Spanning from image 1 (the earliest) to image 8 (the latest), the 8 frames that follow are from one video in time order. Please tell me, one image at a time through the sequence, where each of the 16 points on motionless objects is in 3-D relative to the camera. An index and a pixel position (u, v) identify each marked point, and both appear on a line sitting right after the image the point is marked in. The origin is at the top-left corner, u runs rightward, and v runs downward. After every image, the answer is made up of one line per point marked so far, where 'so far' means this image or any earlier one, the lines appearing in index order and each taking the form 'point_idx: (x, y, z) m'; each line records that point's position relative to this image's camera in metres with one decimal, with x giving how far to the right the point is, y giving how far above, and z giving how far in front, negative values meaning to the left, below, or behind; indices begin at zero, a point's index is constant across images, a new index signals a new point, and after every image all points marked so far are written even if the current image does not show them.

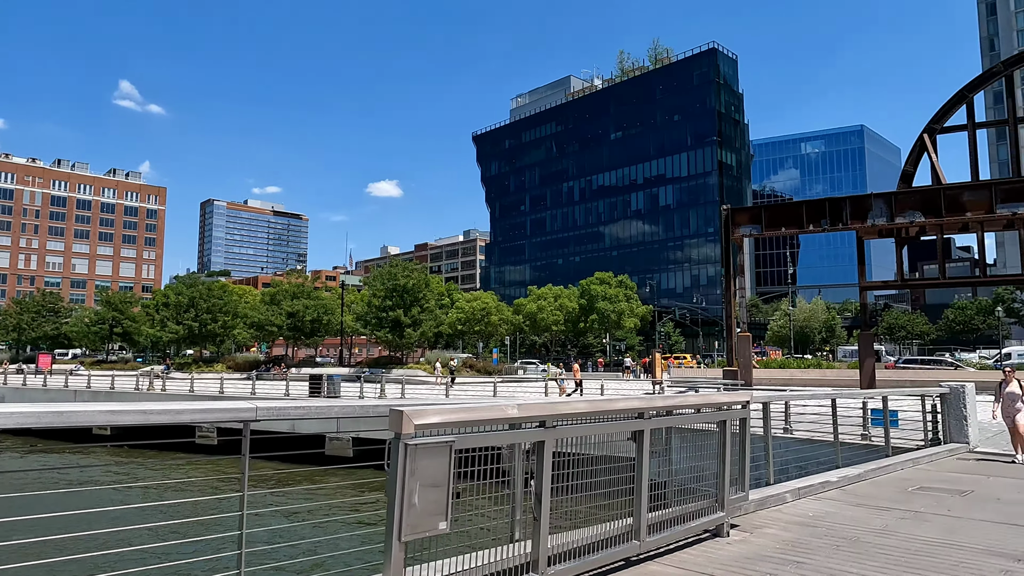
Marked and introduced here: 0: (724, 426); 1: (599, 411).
0: (+1.8, -1.2, +5.7) m
1: (+0.5, -0.8, +4.3) m
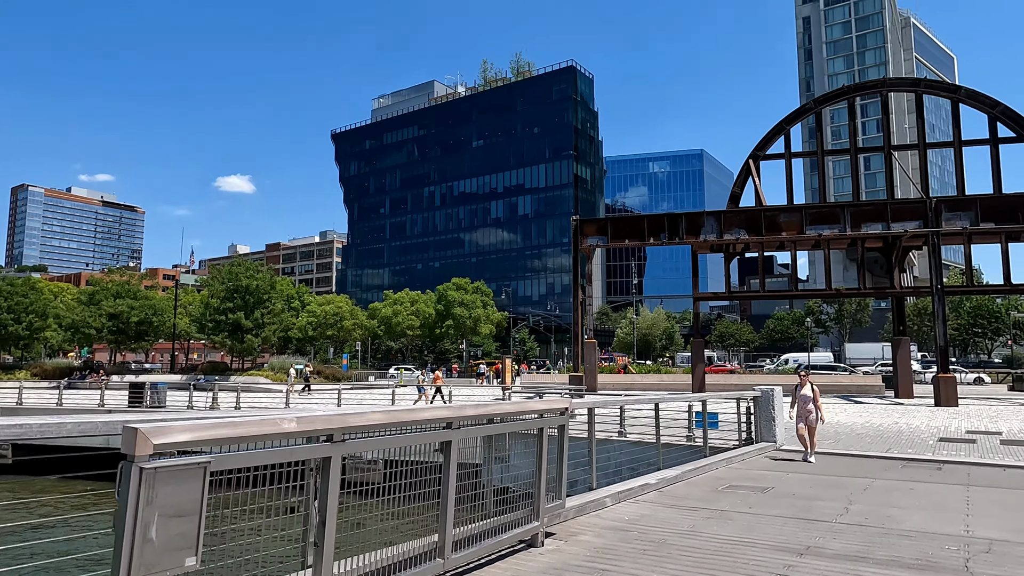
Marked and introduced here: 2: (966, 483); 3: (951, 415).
0: (+0.2, -1.2, +5.6) m
1: (-0.7, -0.8, +4.0) m
2: (+6.0, -2.6, +8.7) m
3: (+12.9, -3.8, +19.7) m
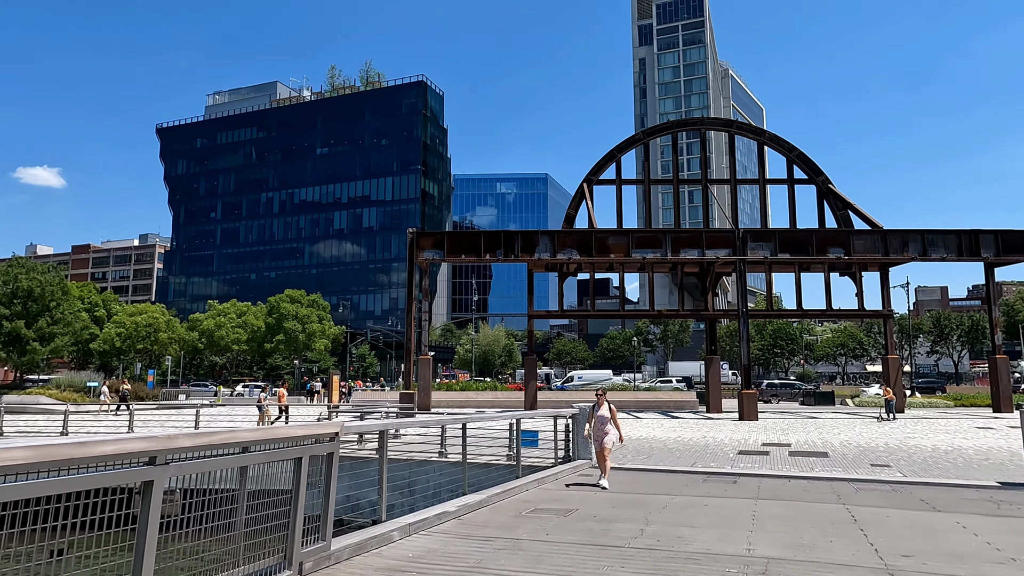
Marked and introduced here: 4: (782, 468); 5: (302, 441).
0: (-1.5, -1.2, +4.7) m
1: (-2.0, -0.8, +3.0) m
2: (+3.3, -2.8, +9.1) m
3: (+7.6, -4.5, +21.3) m
4: (+5.3, -3.5, +12.8) m
5: (-1.6, -1.1, +4.9) m
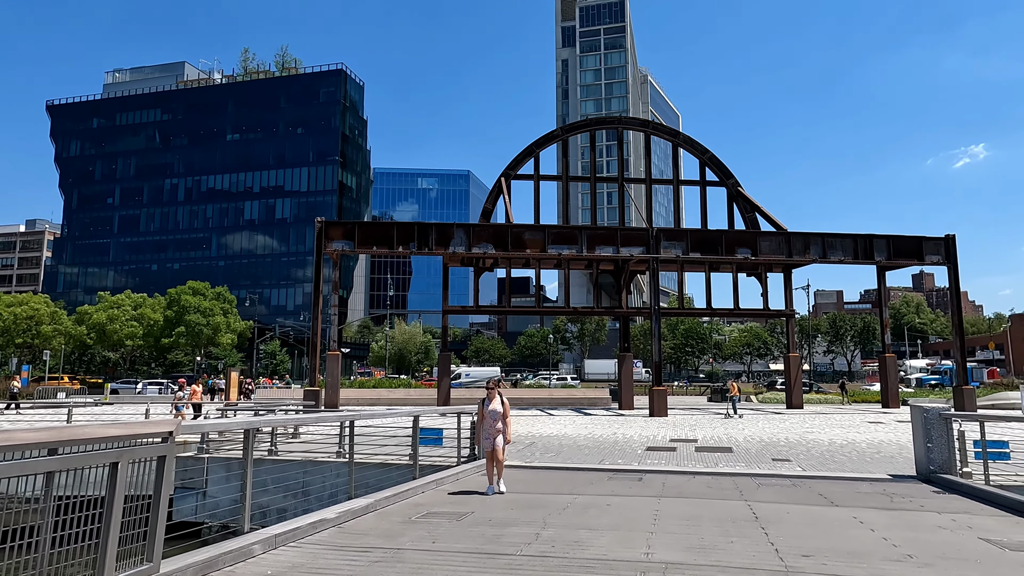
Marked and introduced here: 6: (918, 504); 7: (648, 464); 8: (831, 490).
0: (-2.3, -1.1, +3.9) m
1: (-2.6, -0.6, +2.1) m
2: (+2.0, -2.7, +8.8) m
3: (+4.7, -4.4, +21.4) m
4: (+3.4, -3.4, +12.7) m
5: (-2.4, -0.9, +4.1) m
6: (+5.0, -2.7, +8.2) m
7: (+2.6, -3.4, +12.7) m
8: (+4.5, -2.8, +9.3) m
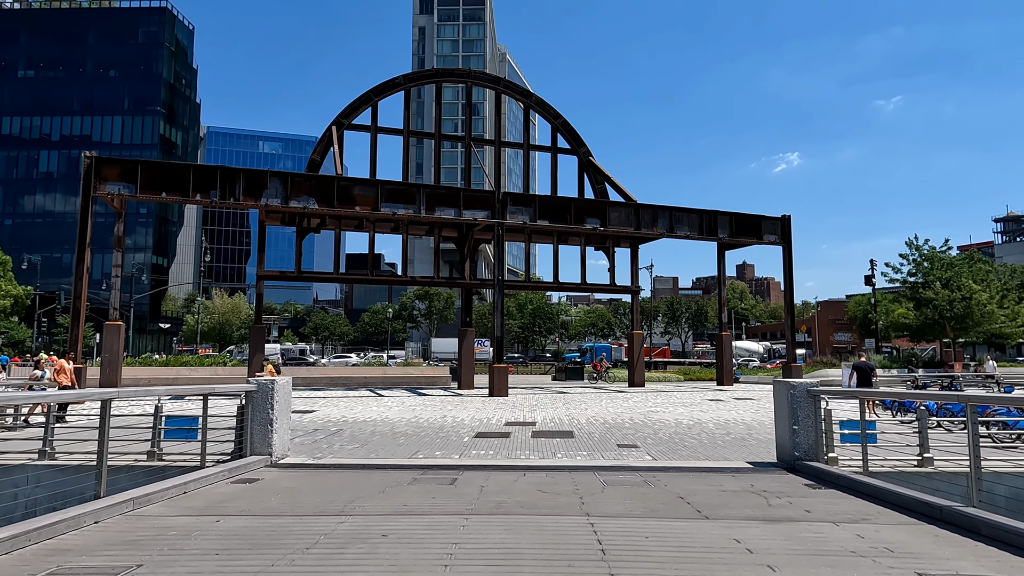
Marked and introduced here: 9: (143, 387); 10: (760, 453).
0: (-3.5, -0.4, +0.5) m
1: (-3.3, 0.0, -1.3) m
2: (-0.4, -2.0, +6.2) m
3: (-0.5, -3.4, +19.2) m
4: (+0.2, -2.6, +10.4) m
5: (-3.5, -0.3, +0.6) m
6: (+2.7, -2.1, +6.2) m
7: (-0.6, -2.6, +10.2) m
8: (+2.0, -2.2, +7.2) m
9: (-4.1, -1.0, +7.3) m
10: (+4.0, -2.7, +10.7) m
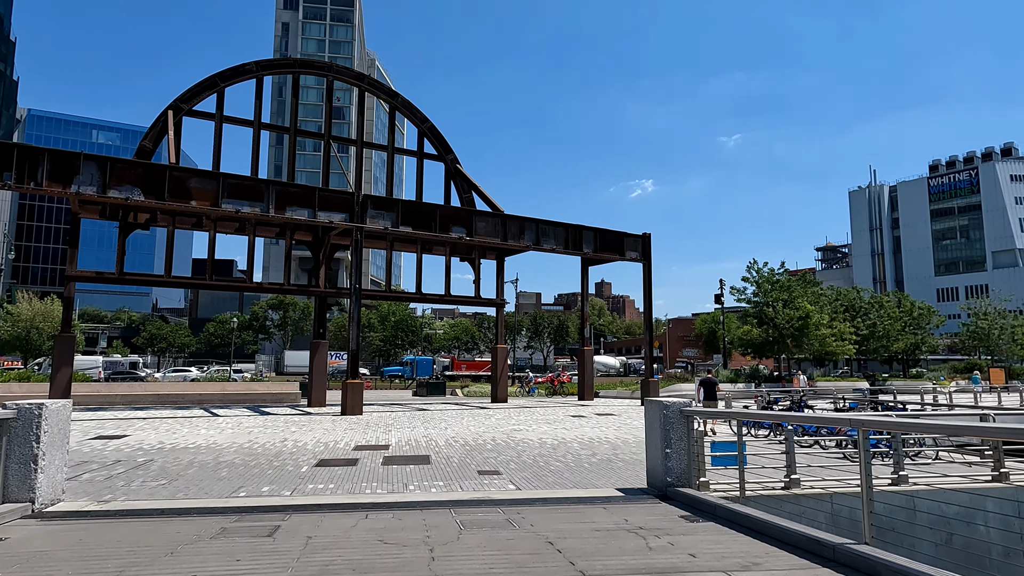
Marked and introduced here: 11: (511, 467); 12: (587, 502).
0: (-3.4, -0.2, -1.4) m
1: (-3.0, +0.2, -3.2) m
2: (-1.6, -2.0, +4.8) m
3: (-4.3, -3.6, +17.4) m
4: (-1.9, -2.7, +8.9) m
5: (-3.5, -0.1, -1.3) m
6: (+1.4, -2.2, +5.4) m
7: (-2.6, -2.6, +8.6) m
8: (+0.5, -2.3, +6.2) m
9: (-5.5, -1.0, +5.1) m
10: (+1.8, -2.9, +10.1) m
11: (0.0, -2.9, +10.8) m
12: (+0.9, -2.5, +7.9) m
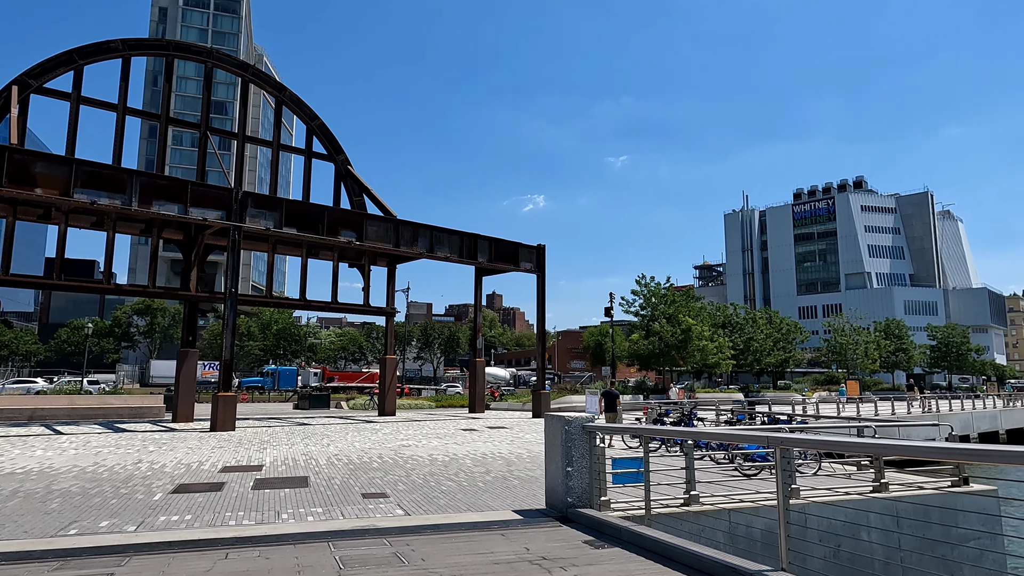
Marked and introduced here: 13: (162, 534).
0: (-3.0, -0.1, -2.6) m
1: (-2.2, +0.4, -4.3) m
2: (-2.3, -2.0, +3.7) m
3: (-7.1, -3.7, +15.7) m
4: (-3.3, -2.7, +7.8) m
5: (-3.1, +0.1, -2.6) m
6: (+0.6, -2.2, +4.9) m
7: (-3.9, -2.6, +7.4) m
8: (-0.5, -2.3, +5.5) m
9: (-6.1, -0.8, +3.5) m
10: (+0.2, -3.0, +9.5) m
11: (-1.7, -3.0, +9.9) m
12: (-0.3, -2.6, +7.2) m
13: (-3.6, -2.5, +6.8) m
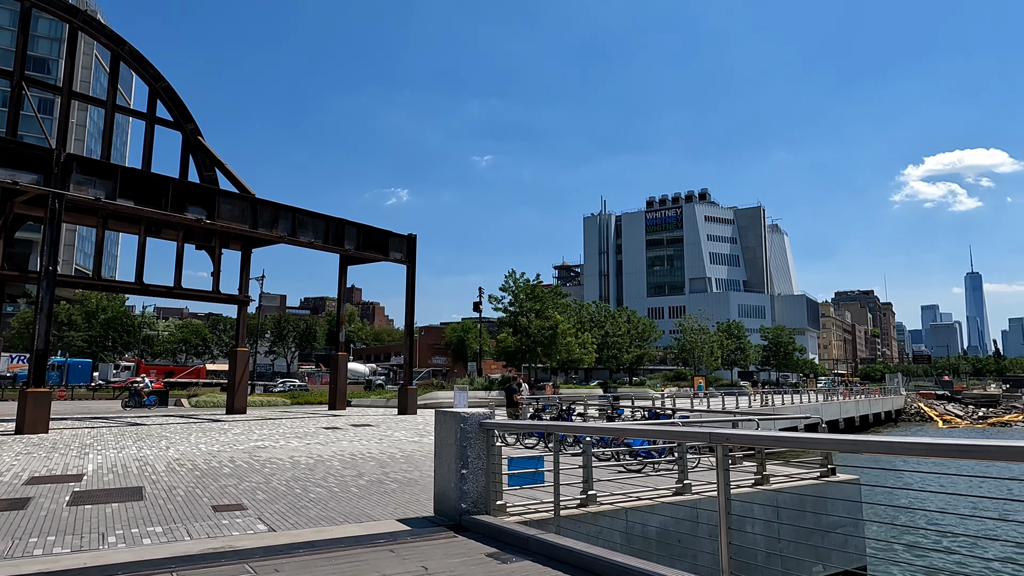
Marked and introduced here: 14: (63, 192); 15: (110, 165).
0: (-1.9, +0.2, -4.0) m
1: (-0.8, +0.6, -5.4) m
2: (-2.6, -1.7, +2.4) m
3: (-9.8, -3.2, +13.1) m
4: (-4.4, -2.4, +6.2) m
5: (-2.0, +0.3, -3.9) m
6: (0.0, -2.0, +4.1) m
7: (-4.9, -2.3, +5.6) m
8: (-1.1, -2.1, +4.5) m
9: (-6.2, -0.5, +1.3) m
10: (-1.4, -2.8, +8.5) m
11: (-3.3, -2.7, +8.6) m
12: (-1.3, -2.4, +6.2) m
13: (-4.5, -2.2, +5.1) m
14: (-12.0, +2.6, +17.8) m
15: (-11.7, +3.6, +19.3) m
